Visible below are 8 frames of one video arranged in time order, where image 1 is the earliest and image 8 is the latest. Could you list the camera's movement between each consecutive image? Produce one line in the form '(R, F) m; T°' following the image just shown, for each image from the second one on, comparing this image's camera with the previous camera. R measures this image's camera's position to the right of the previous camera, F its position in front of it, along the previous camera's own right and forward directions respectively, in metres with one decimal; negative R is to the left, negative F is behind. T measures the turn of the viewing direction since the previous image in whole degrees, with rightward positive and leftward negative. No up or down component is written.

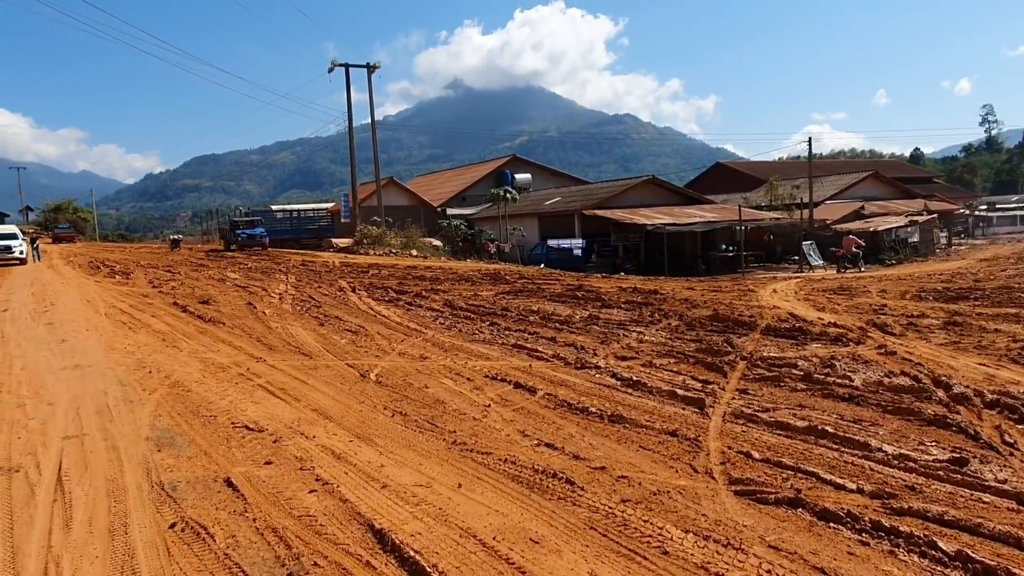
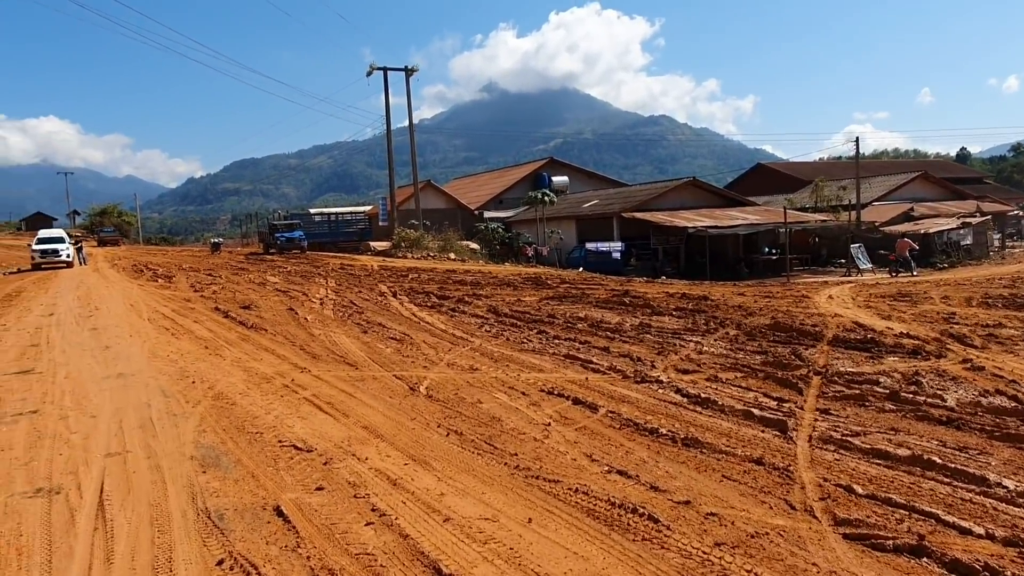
(-0.2, +0.4) m; -3°
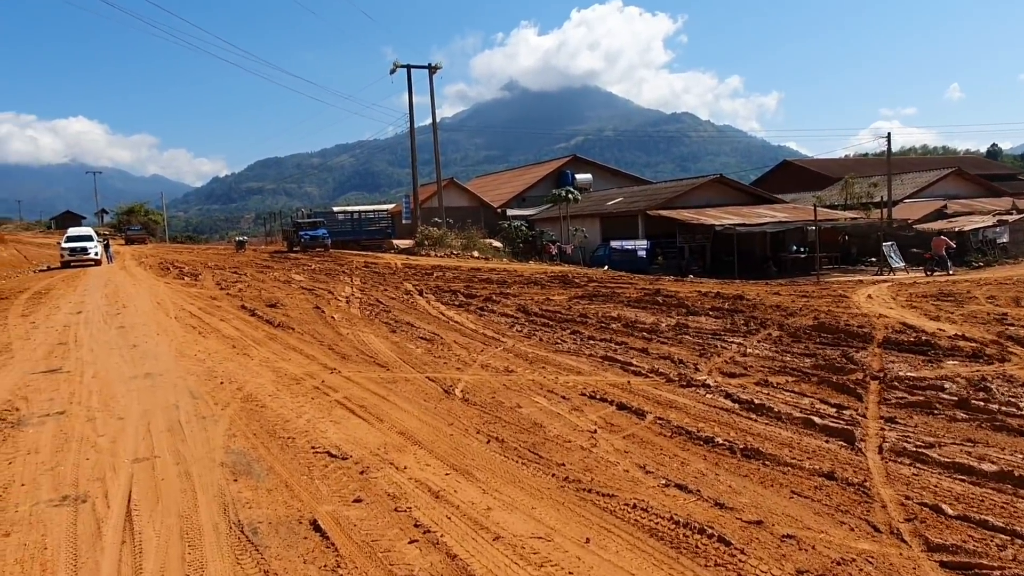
(-0.2, +0.3) m; -2°
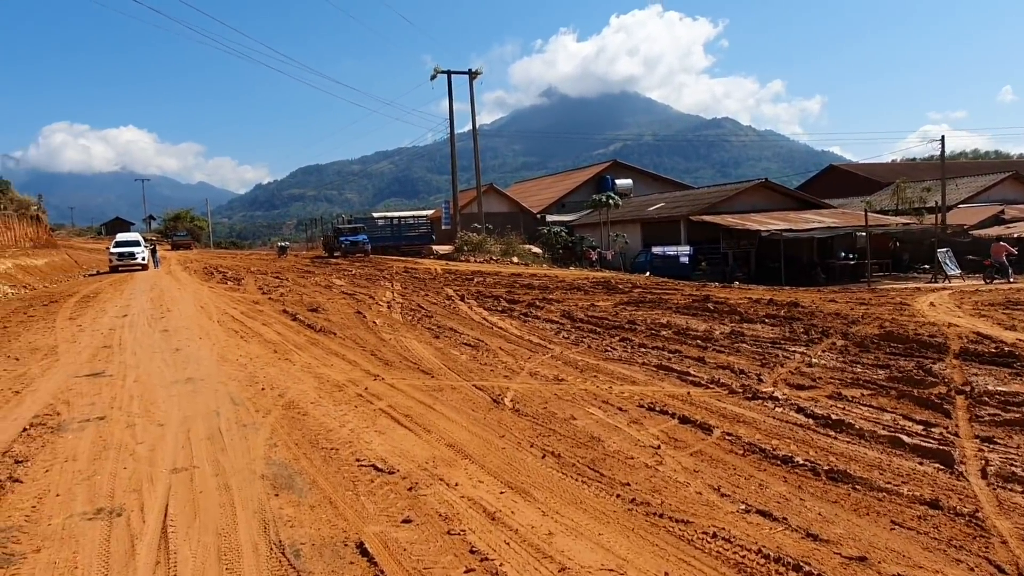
(-0.1, +0.4) m; -3°
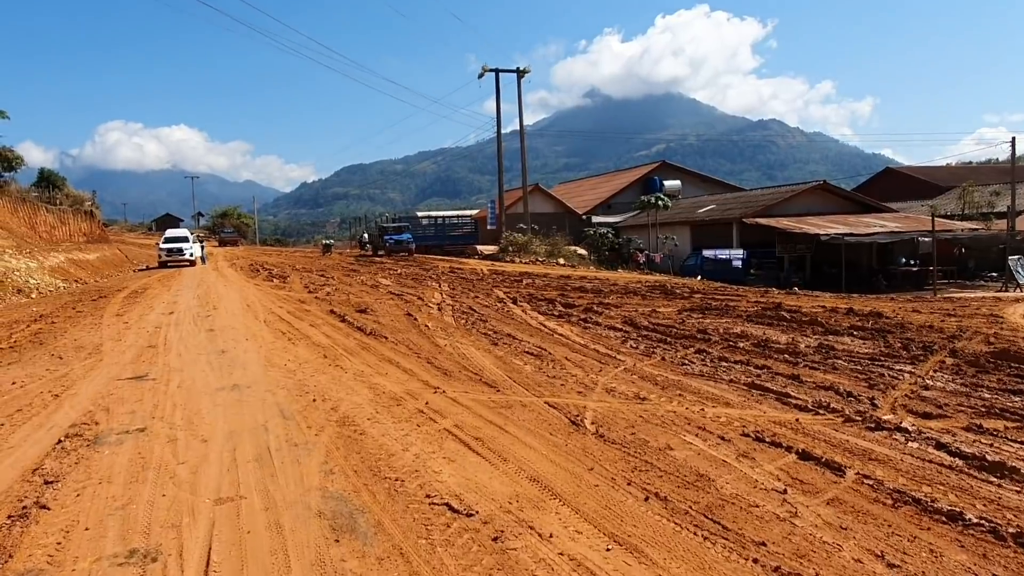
(-0.4, +0.8) m; -3°
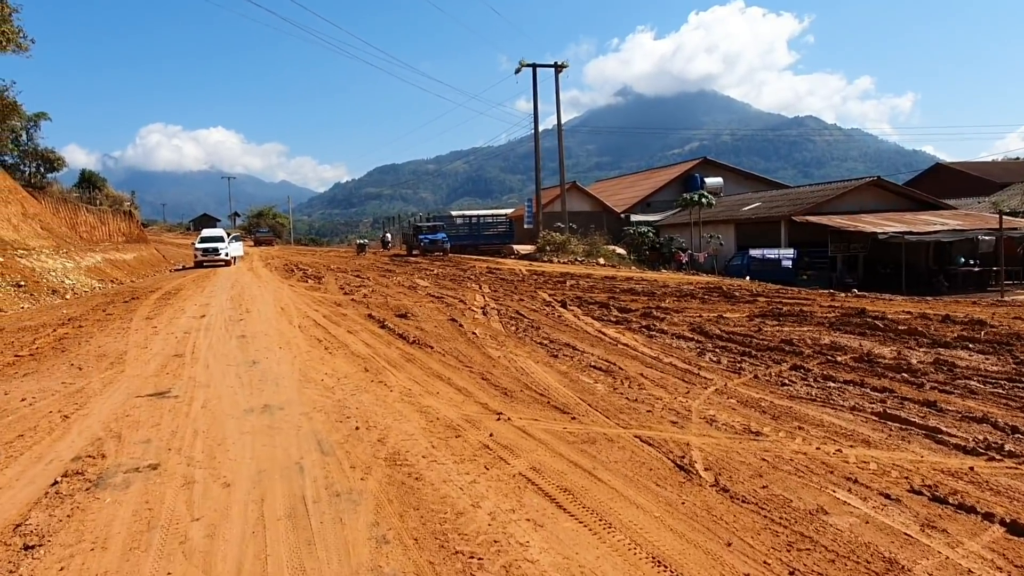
(-0.4, +1.2) m; -2°
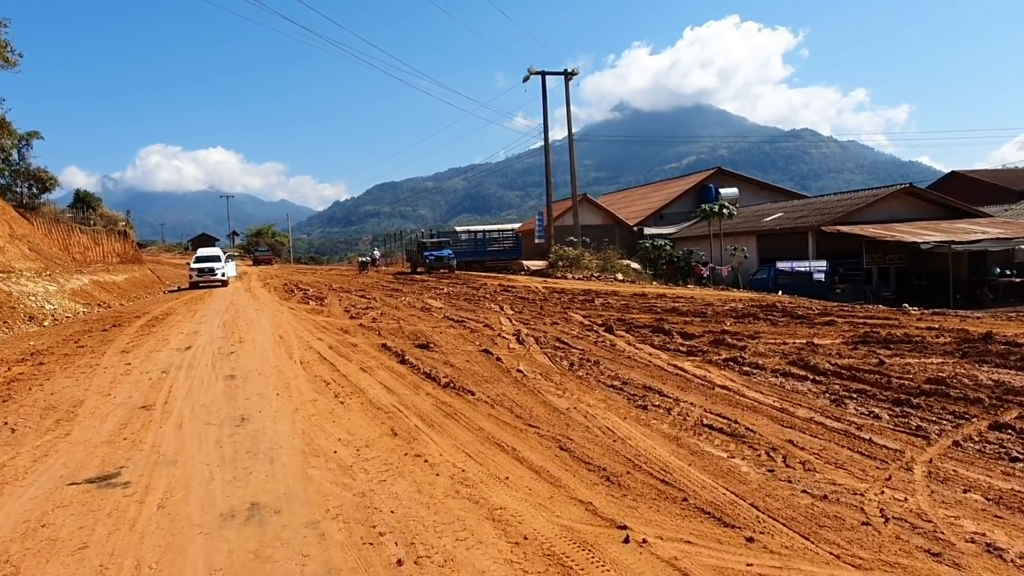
(-0.7, +2.5) m; 0°
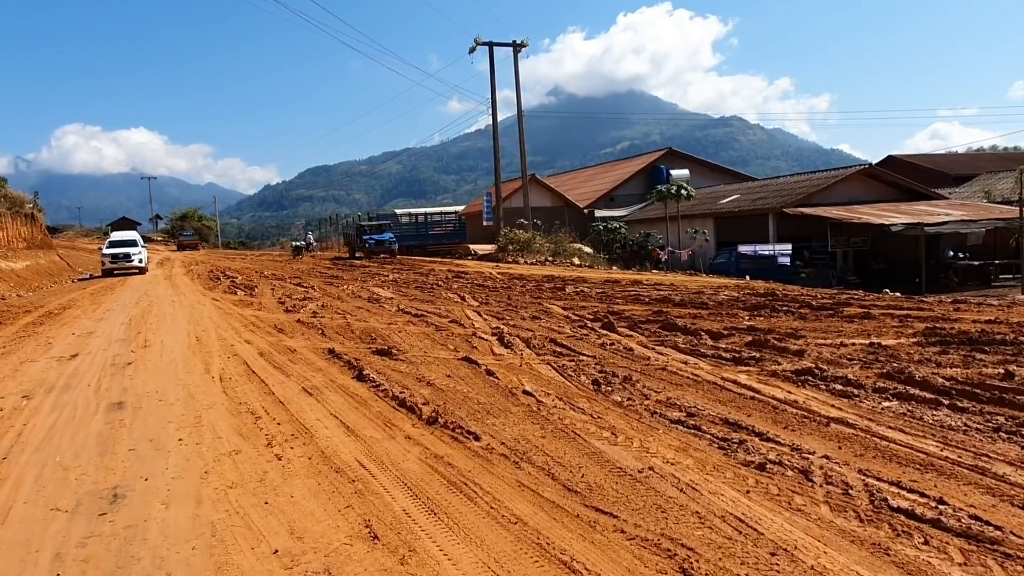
(-0.7, +2.9) m; +5°
